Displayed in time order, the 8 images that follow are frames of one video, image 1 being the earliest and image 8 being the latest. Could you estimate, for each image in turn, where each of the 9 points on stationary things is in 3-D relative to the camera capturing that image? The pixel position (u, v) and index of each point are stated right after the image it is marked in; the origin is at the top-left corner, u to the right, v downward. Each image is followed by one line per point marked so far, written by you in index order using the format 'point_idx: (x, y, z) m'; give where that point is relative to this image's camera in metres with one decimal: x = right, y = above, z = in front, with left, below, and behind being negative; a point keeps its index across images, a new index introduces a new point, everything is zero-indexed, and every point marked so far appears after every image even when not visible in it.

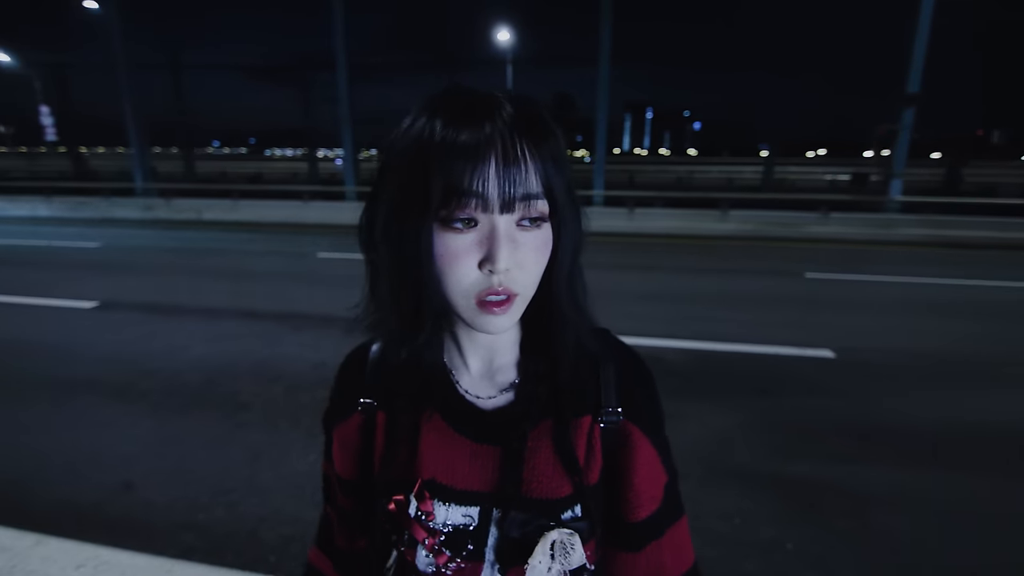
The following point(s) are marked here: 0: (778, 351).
0: (+2.0, -0.5, +4.5) m
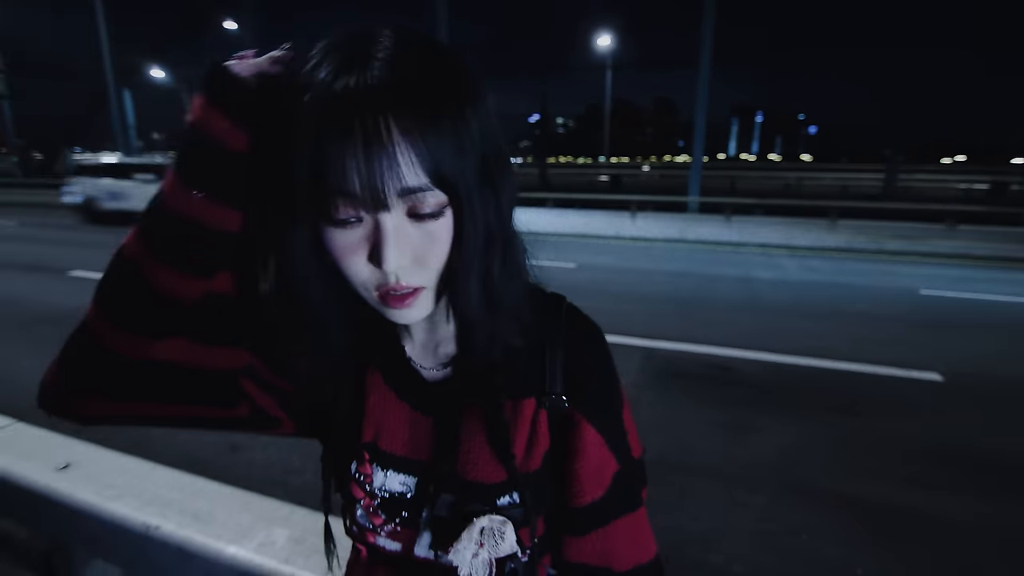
0: (+2.6, -0.6, +4.3) m
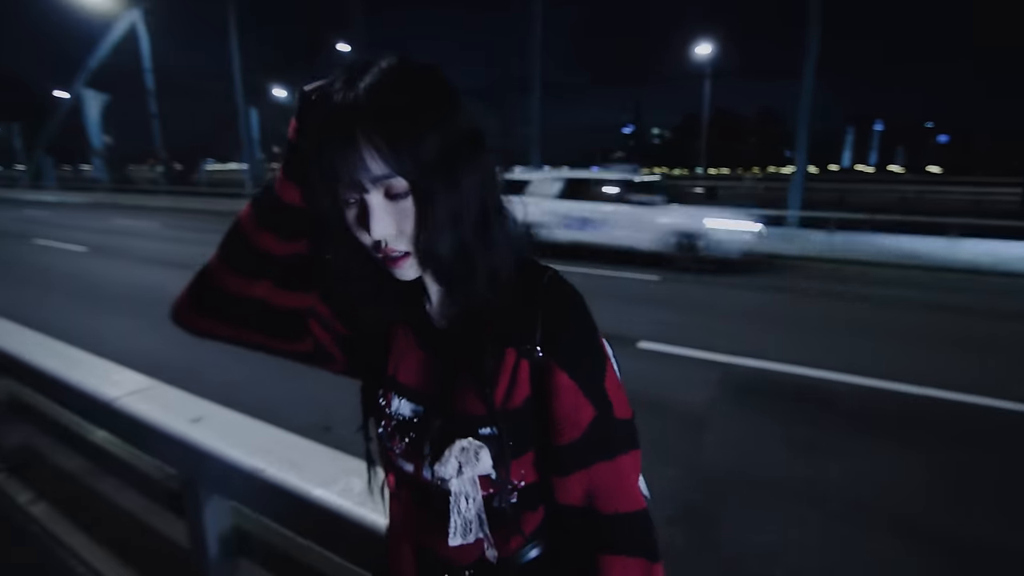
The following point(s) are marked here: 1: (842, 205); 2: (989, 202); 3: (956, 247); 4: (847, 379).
0: (+3.1, -0.8, +4.0) m
1: (+9.1, +2.3, +16.6) m
2: (+13.8, +2.5, +17.5) m
3: (+6.7, +0.6, +9.2) m
4: (+2.4, -0.7, +4.3) m
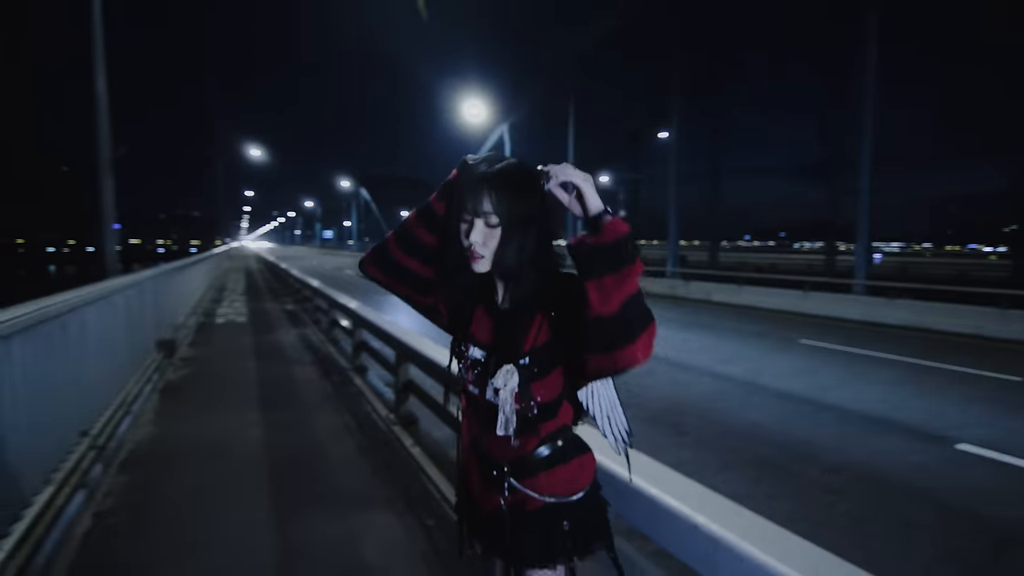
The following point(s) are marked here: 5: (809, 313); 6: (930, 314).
0: (+4.5, -1.4, +2.4) m
1: (+16.2, -0.3, +10.5) m
2: (+20.7, -0.4, +8.9) m
3: (+10.3, -0.9, +5.1) m
4: (+4.0, -1.3, +3.0) m
5: (+5.0, -0.4, +10.1) m
6: (+5.9, -0.3, +8.5) m
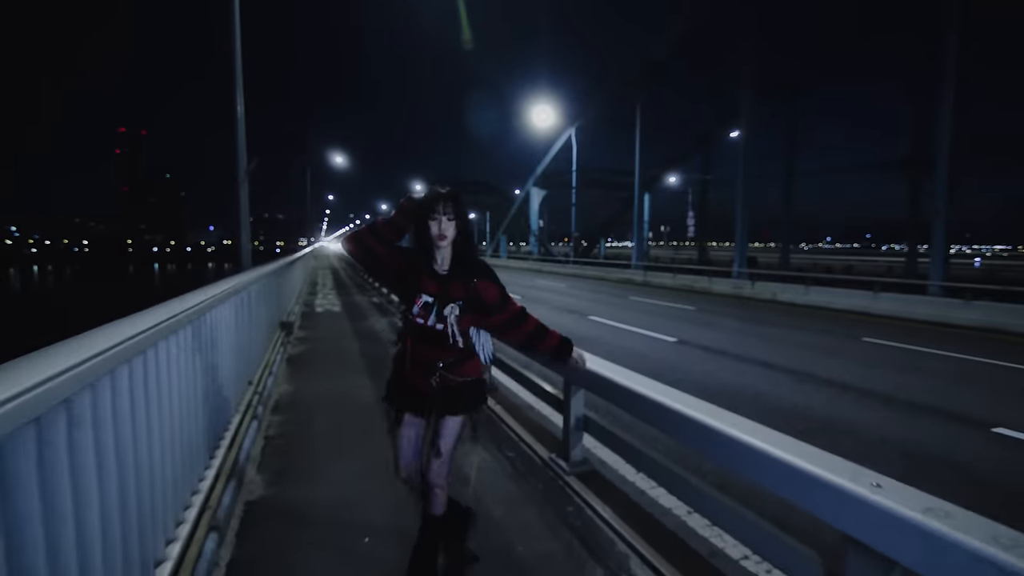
0: (+4.8, -1.4, +2.1) m
1: (+17.3, -0.4, +8.9) m
2: (+21.6, -0.6, +6.8) m
3: (+10.9, -1.0, +4.2) m
4: (+4.3, -1.3, +2.7) m
5: (+6.1, -0.5, +9.7) m
6: (+6.8, -0.4, +8.1) m
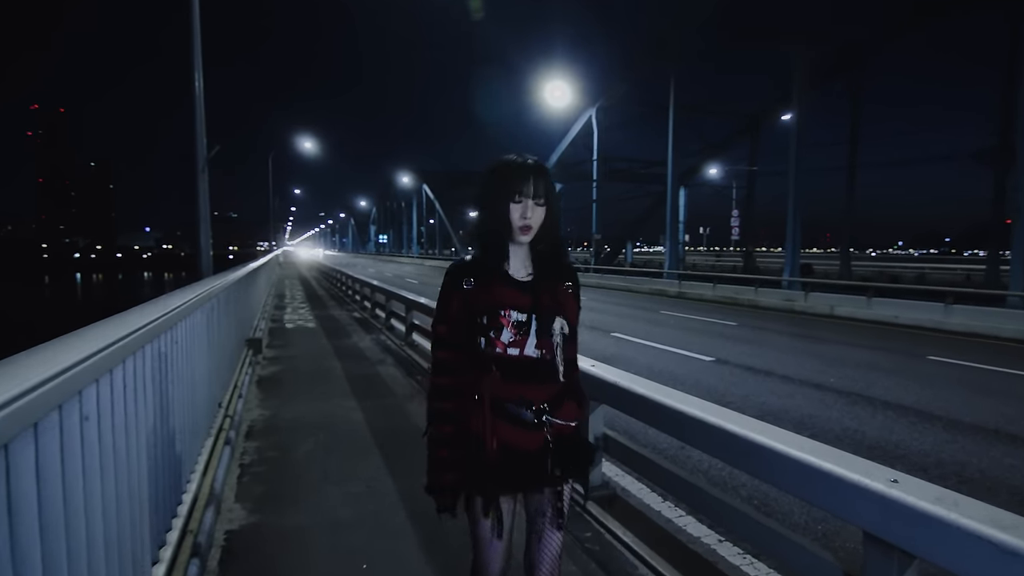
0: (+5.3, -1.5, +1.0) m
1: (+17.3, -0.5, +8.7) m
2: (+21.8, -0.7, +7.0) m
3: (+11.3, -1.0, +3.6) m
4: (+4.9, -1.4, +1.6) m
5: (+6.1, -0.6, +8.7) m
6: (+7.0, -0.5, +7.2) m
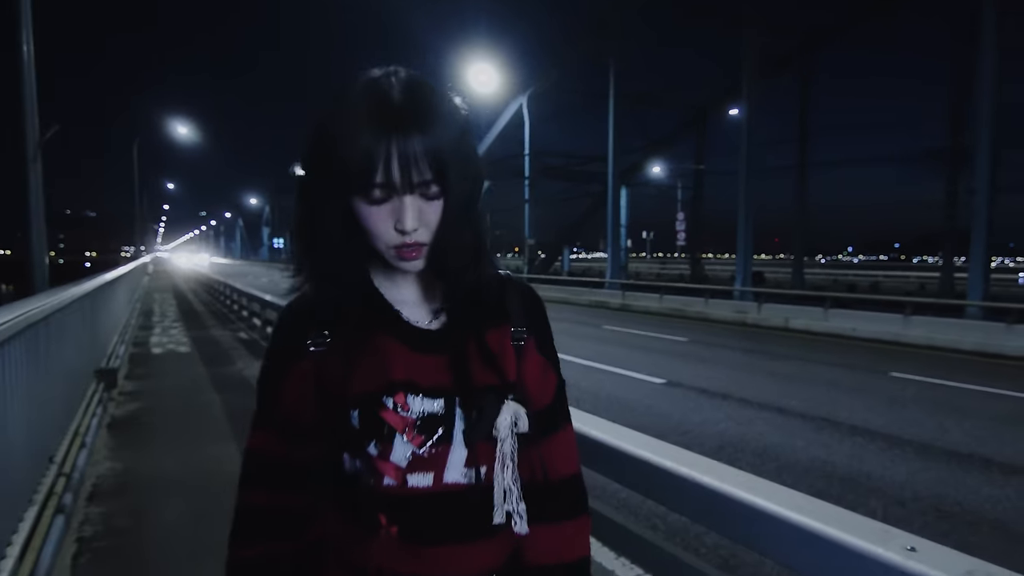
0: (+5.3, -1.5, +0.7) m
1: (+16.2, -0.5, +9.9) m
2: (+20.8, -0.6, +8.7) m
3: (+10.8, -1.1, +4.0) m
4: (+4.7, -1.5, +1.3) m
5: (+5.1, -0.7, +8.4) m
6: (+6.1, -0.6, +7.0) m
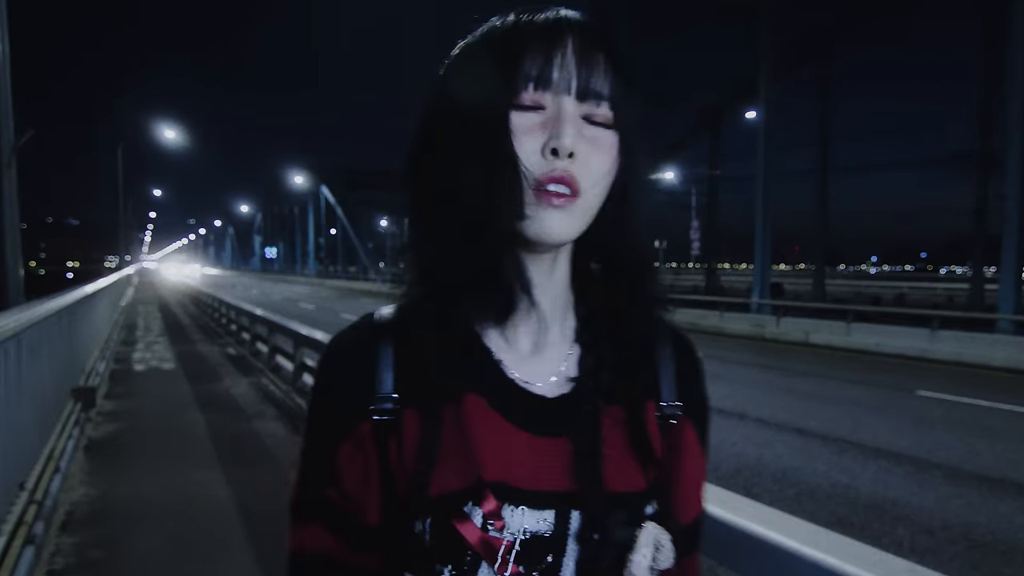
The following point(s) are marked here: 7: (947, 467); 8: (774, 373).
0: (+5.3, -1.6, +0.4) m
1: (+16.2, -0.7, +9.6) m
2: (+20.9, -0.8, +8.4) m
3: (+10.9, -1.2, +3.6) m
4: (+4.8, -1.5, +0.9) m
5: (+5.1, -0.9, +8.1) m
6: (+6.1, -0.7, +6.7) m
7: (+3.5, -1.4, +4.8) m
8: (+3.0, -1.0, +7.1) m
